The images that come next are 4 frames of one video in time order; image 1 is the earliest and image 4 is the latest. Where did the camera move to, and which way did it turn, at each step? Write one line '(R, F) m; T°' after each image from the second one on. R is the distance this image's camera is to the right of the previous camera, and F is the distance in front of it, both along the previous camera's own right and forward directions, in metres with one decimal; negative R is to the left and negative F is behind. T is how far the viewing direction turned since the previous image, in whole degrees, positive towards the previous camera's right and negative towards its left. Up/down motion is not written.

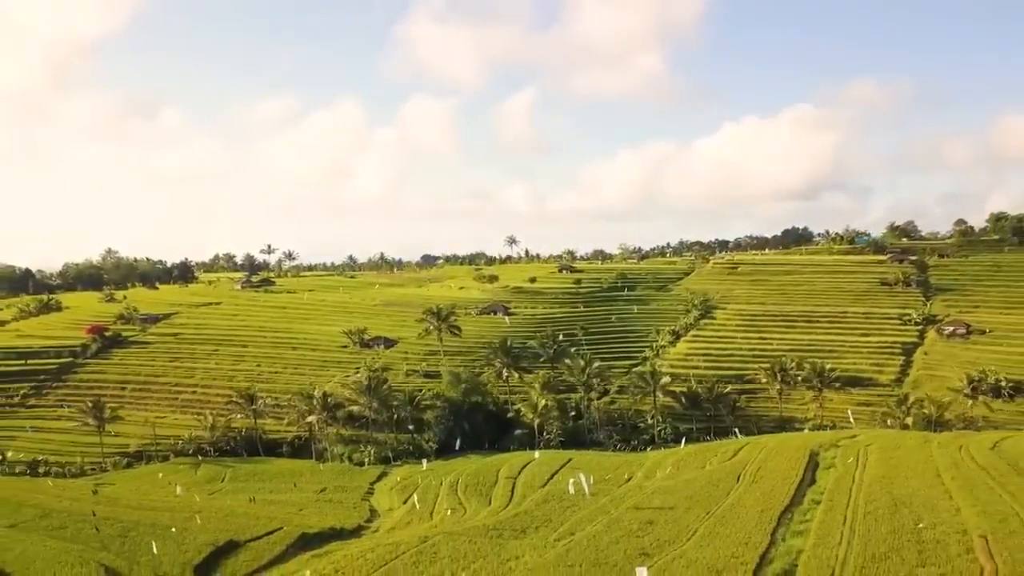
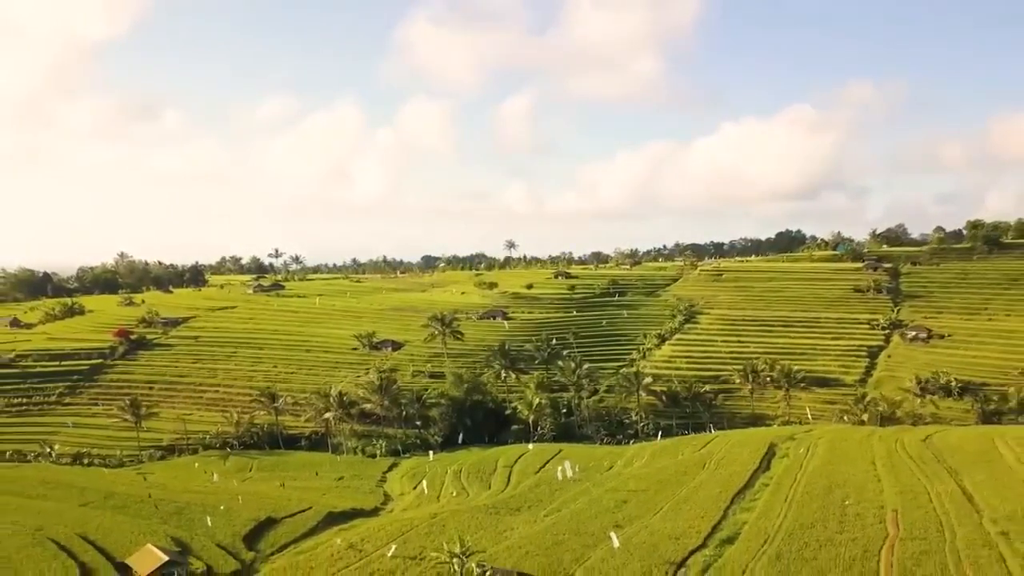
(+0.3, -9.3) m; 0°
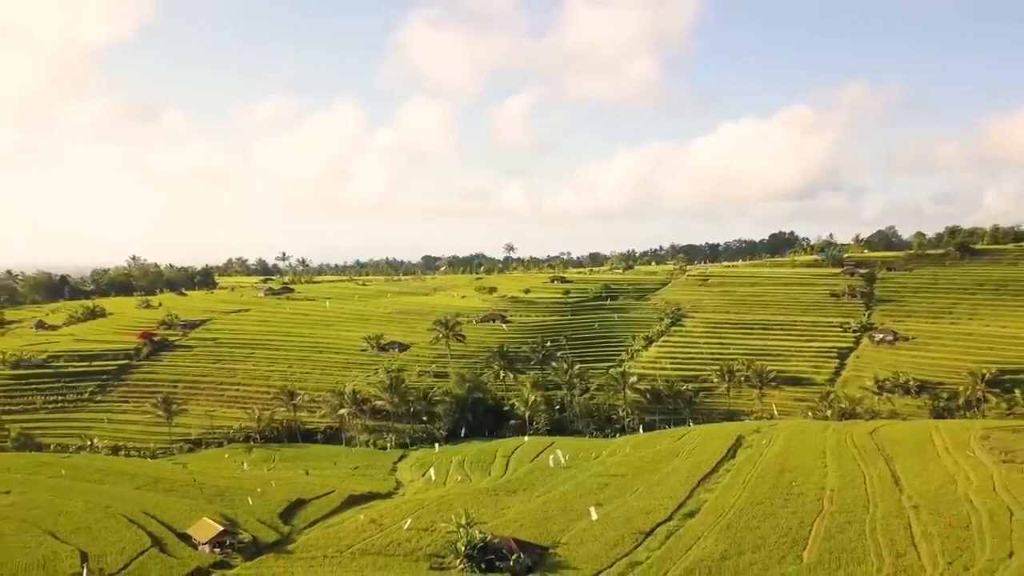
(+0.2, -9.6) m; 0°
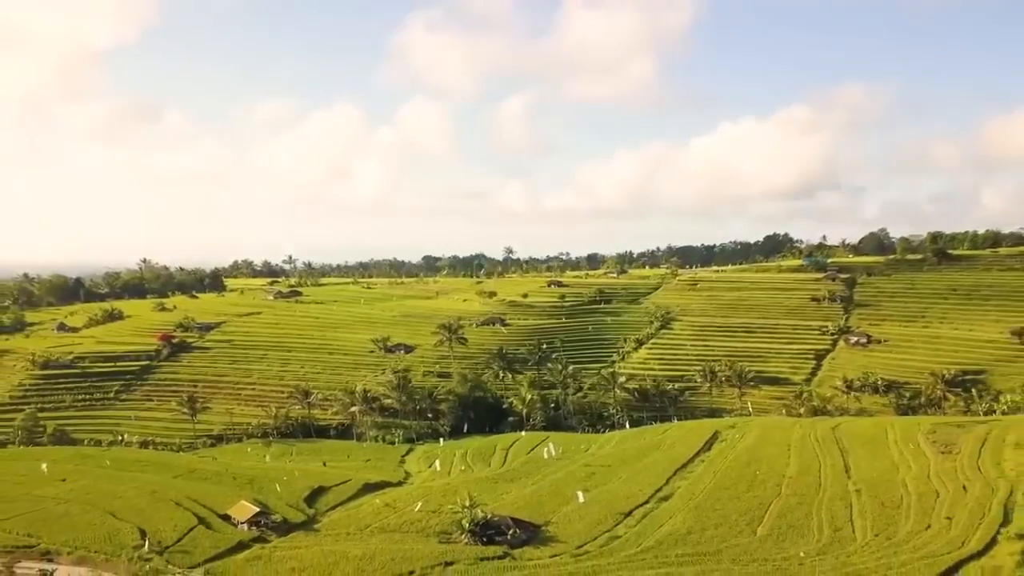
(+0.2, -8.7) m; 0°
